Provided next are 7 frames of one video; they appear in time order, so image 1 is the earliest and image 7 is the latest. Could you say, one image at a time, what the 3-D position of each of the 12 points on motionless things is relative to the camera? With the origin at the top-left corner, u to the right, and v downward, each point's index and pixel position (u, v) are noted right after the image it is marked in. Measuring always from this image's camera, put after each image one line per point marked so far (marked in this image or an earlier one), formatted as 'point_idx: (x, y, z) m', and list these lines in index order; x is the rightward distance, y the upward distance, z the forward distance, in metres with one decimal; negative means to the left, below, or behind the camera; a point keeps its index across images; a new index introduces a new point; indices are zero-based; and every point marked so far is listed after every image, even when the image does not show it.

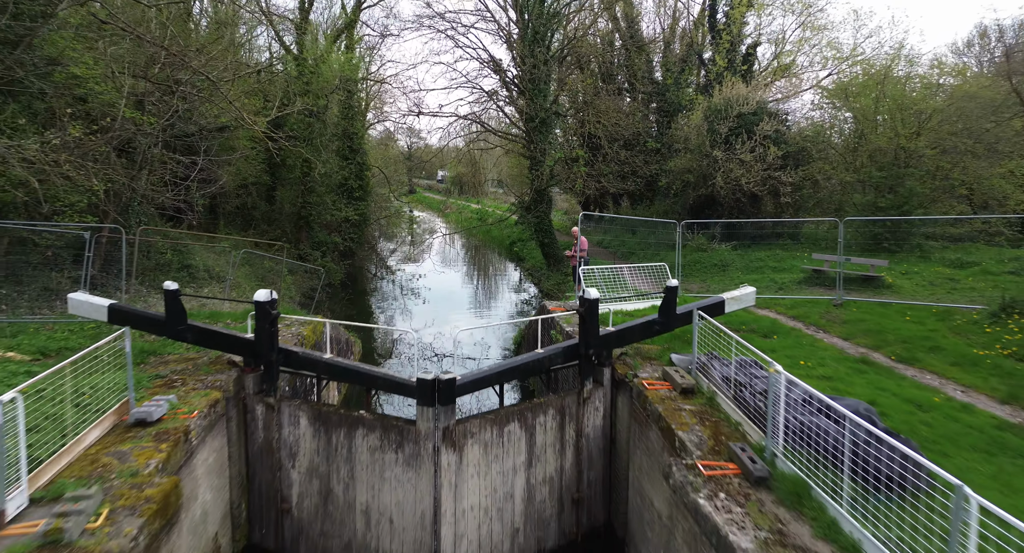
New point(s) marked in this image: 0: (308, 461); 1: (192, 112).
0: (-2.0, -1.8, +5.2) m
1: (-5.9, +3.1, +9.8) m
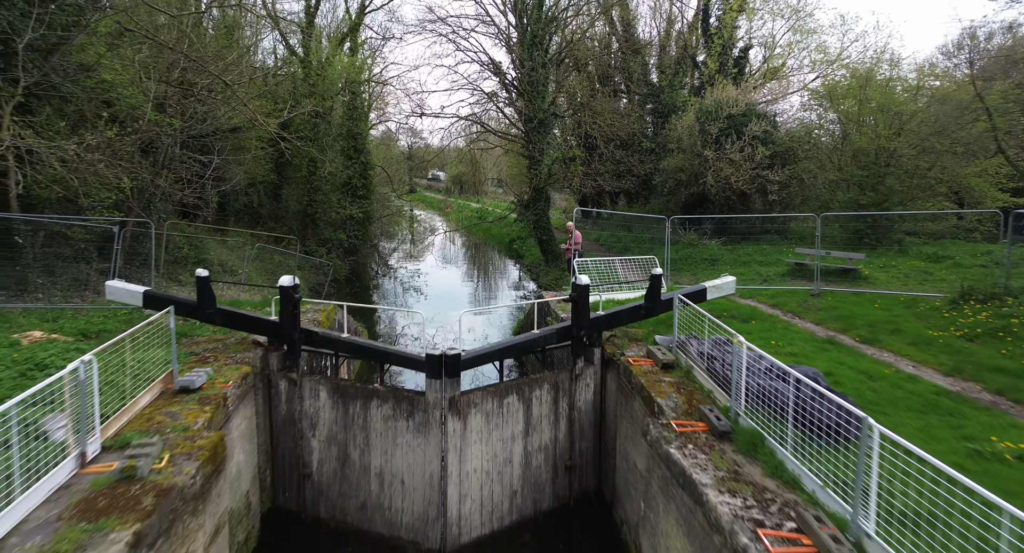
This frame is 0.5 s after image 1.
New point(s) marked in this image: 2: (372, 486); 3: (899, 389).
0: (-2.0, -1.7, +5.8) m
1: (-6.0, +3.2, +10.4) m
2: (-1.5, -2.3, +5.7) m
3: (+3.5, -1.0, +4.8) m
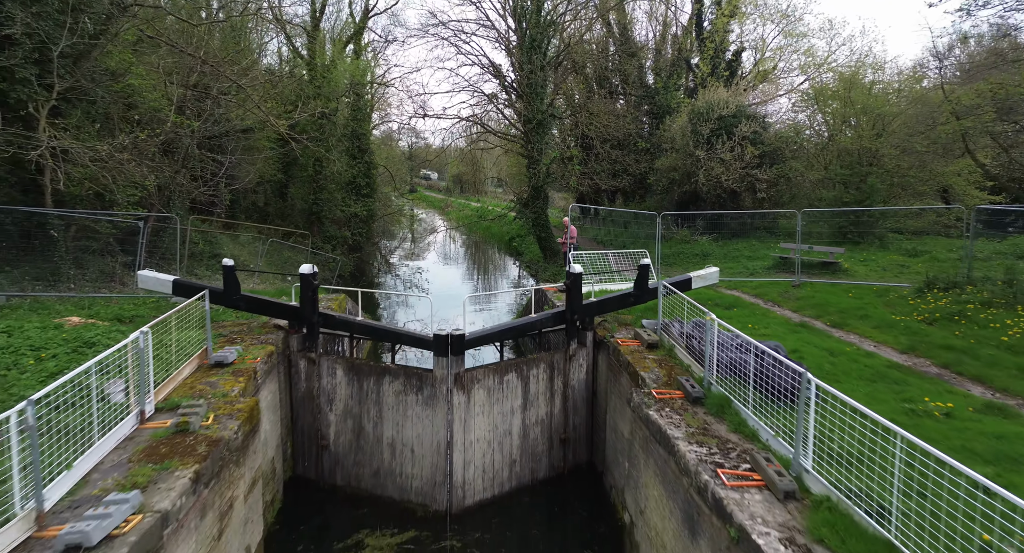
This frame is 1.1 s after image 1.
0: (-2.1, -1.6, +6.4) m
1: (-6.0, +3.4, +11.0) m
2: (-1.5, -2.1, +6.3) m
3: (+3.5, -0.9, +5.4) m
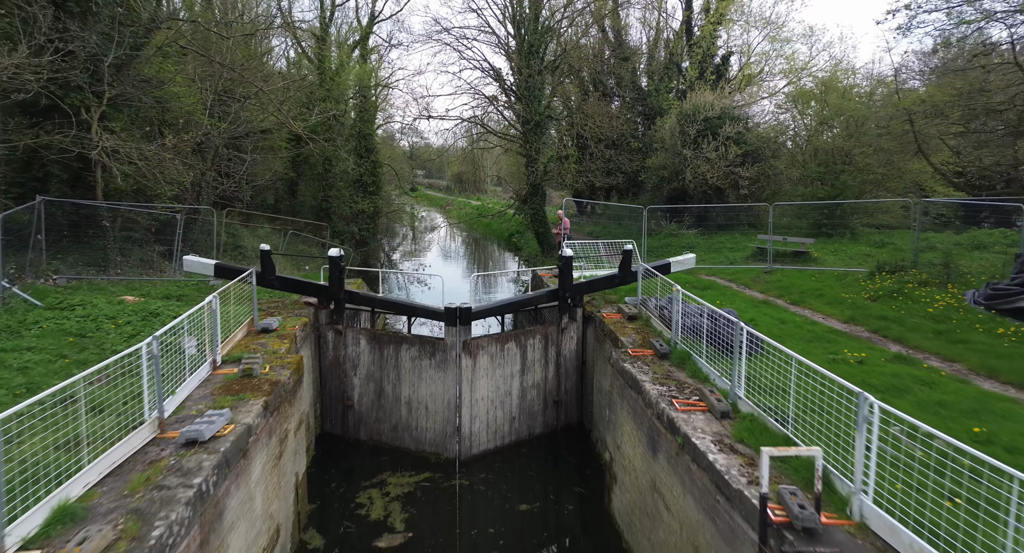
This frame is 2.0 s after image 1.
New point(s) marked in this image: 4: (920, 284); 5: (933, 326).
0: (-2.1, -1.3, +7.4) m
1: (-6.0, +3.6, +12.0) m
2: (-1.5, -1.9, +7.3) m
3: (+3.5, -0.6, +6.4) m
4: (+6.1, -0.1, +7.8) m
5: (+5.1, -0.6, +6.4) m
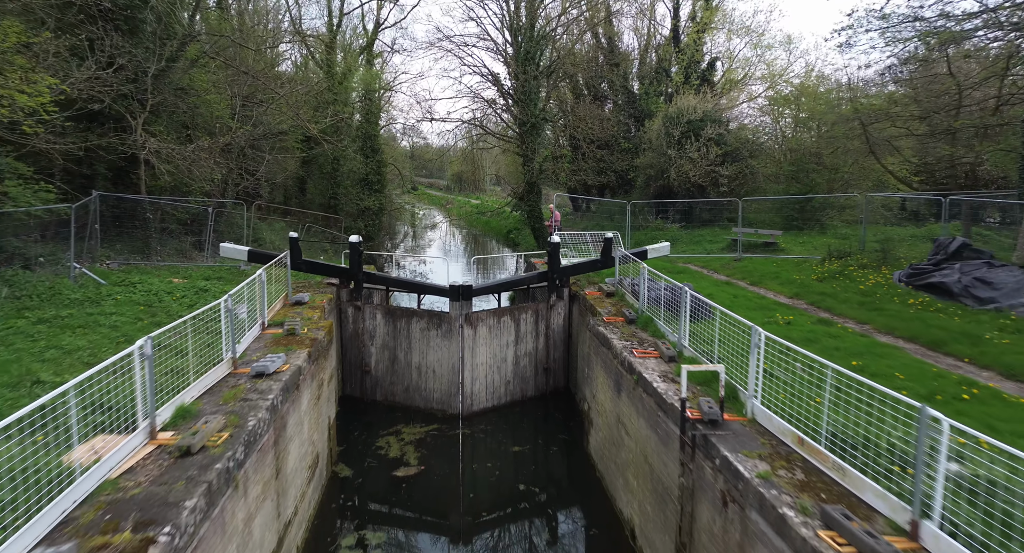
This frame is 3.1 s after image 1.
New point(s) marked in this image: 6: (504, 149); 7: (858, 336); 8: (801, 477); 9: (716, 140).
0: (-2.1, -1.0, +8.7) m
1: (-6.1, +3.9, +13.2) m
2: (-1.6, -1.6, +8.5) m
3: (+3.4, -0.4, +7.6) m
4: (+6.0, +0.2, +9.0) m
5: (+5.0, -0.3, +7.6) m
6: (-0.3, +4.5, +18.4) m
7: (+3.9, -0.7, +5.9) m
8: (+1.9, -1.3, +3.4) m
9: (+6.5, +4.3, +16.7) m
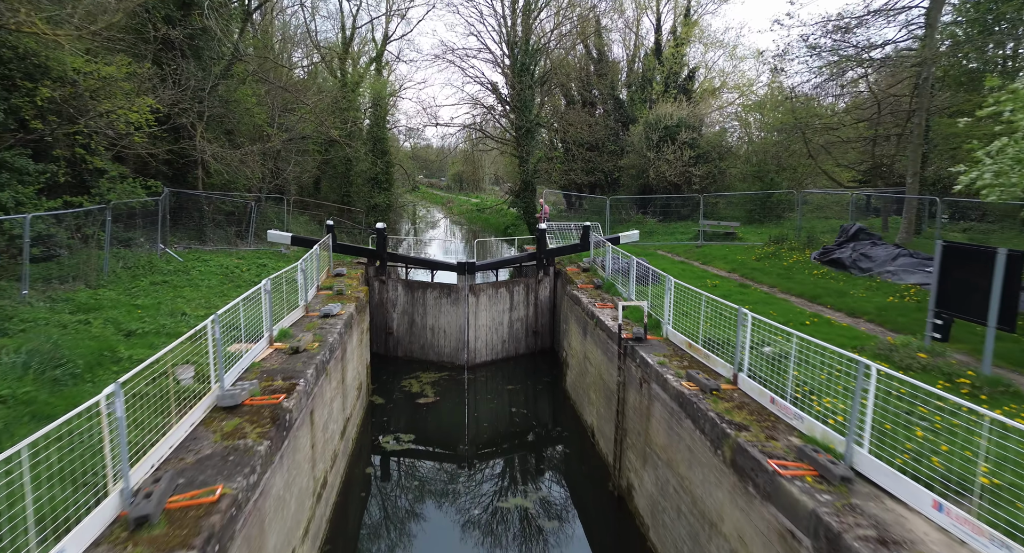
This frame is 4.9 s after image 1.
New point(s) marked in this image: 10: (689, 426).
0: (-2.2, -0.6, +10.7) m
1: (-6.2, +4.3, +15.2) m
2: (-1.7, -1.2, +10.6) m
3: (+3.3, +0.1, +9.7) m
4: (+5.9, +0.6, +11.1) m
5: (+4.9, +0.1, +9.7) m
6: (-0.4, +4.9, +20.5) m
7: (+3.8, -0.3, +8.0) m
8: (+1.8, -0.9, +5.5) m
9: (+6.4, +4.7, +18.8) m
10: (+1.6, -1.3, +4.7) m
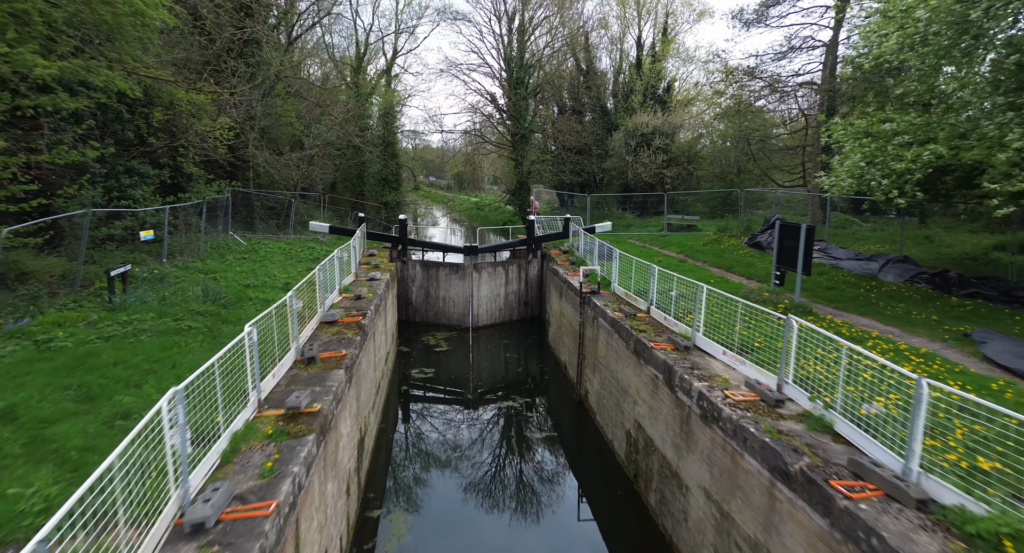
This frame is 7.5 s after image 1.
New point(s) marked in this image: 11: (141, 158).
0: (-2.4, -0.2, +13.4) m
1: (-6.3, +4.8, +17.9) m
2: (-1.8, -0.7, +13.3) m
3: (+3.2, +0.5, +12.4) m
4: (+5.8, +1.0, +13.9) m
5: (+4.8, +0.6, +12.4) m
6: (-0.6, +5.4, +23.2) m
7: (+3.7, +0.2, +10.7) m
8: (+1.7, -0.4, +8.2) m
9: (+6.2, +5.2, +21.6) m
10: (+1.5, -0.8, +7.4) m
11: (-7.5, +2.4, +10.7) m
